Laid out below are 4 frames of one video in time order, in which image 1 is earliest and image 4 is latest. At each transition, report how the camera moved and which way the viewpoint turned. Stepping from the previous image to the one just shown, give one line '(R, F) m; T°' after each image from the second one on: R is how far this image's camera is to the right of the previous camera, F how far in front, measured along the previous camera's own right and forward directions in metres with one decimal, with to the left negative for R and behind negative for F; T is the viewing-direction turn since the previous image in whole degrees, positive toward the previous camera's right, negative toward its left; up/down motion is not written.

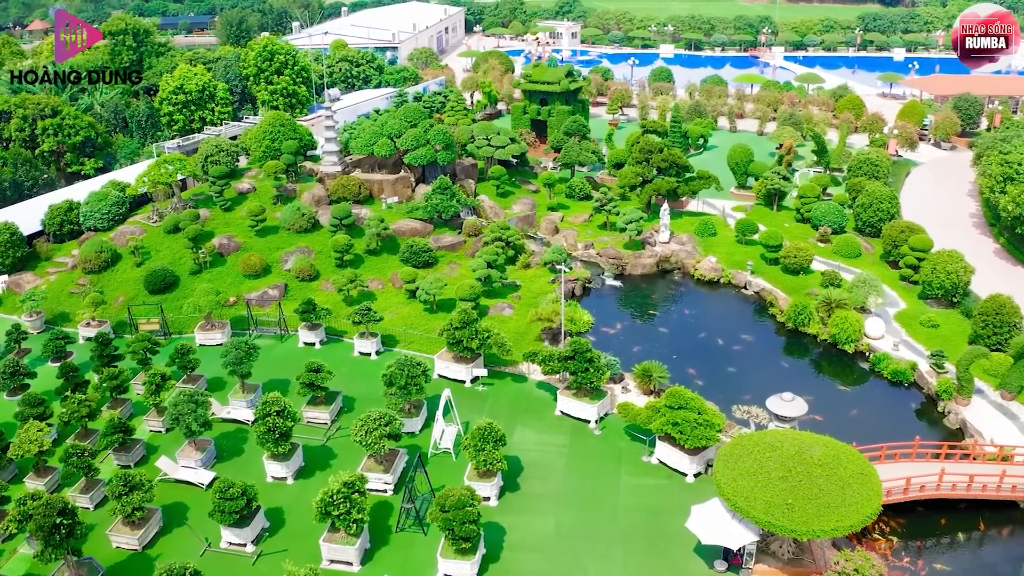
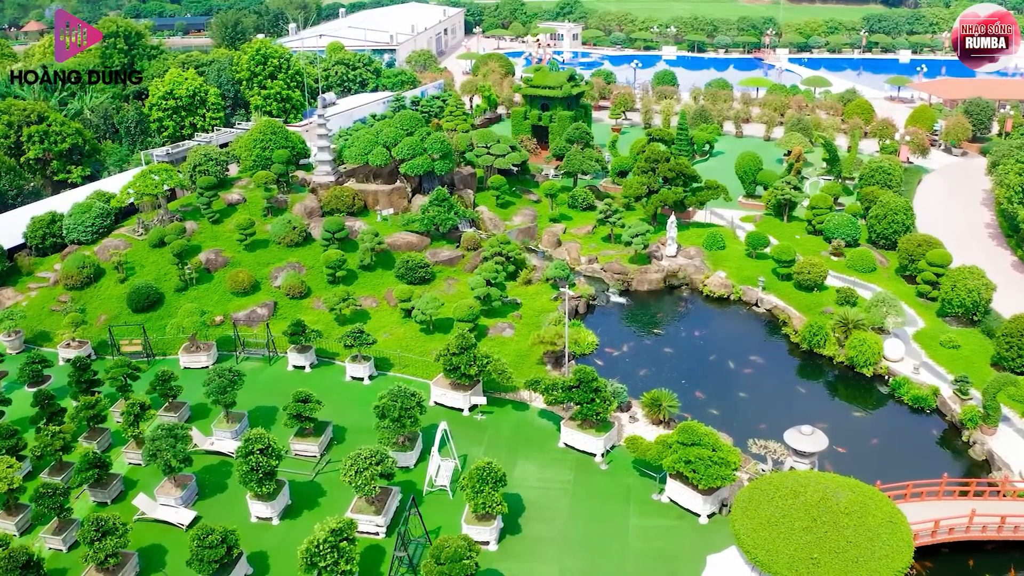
(0.0, +1.6) m; 0°
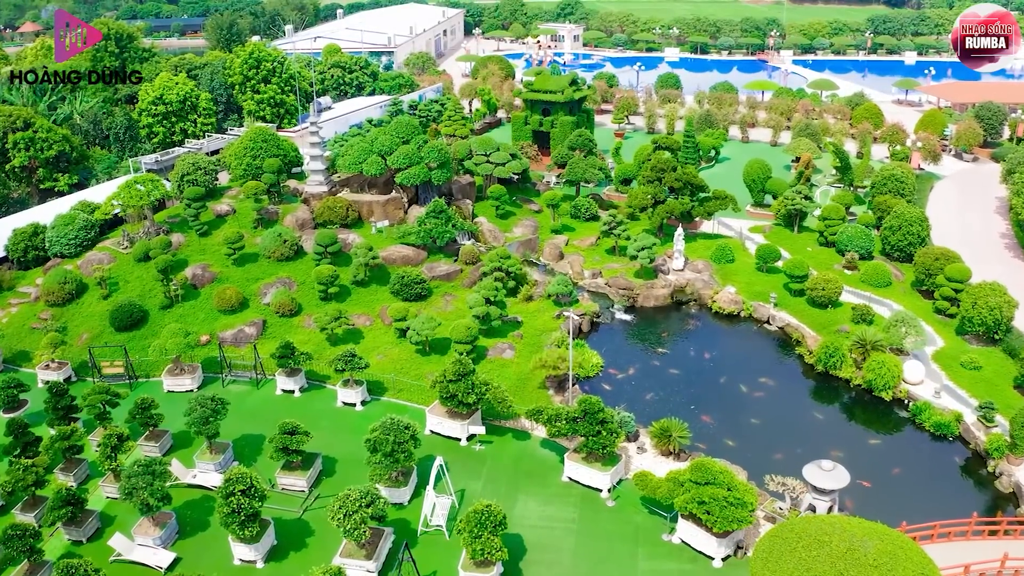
(0.0, +1.5) m; 0°
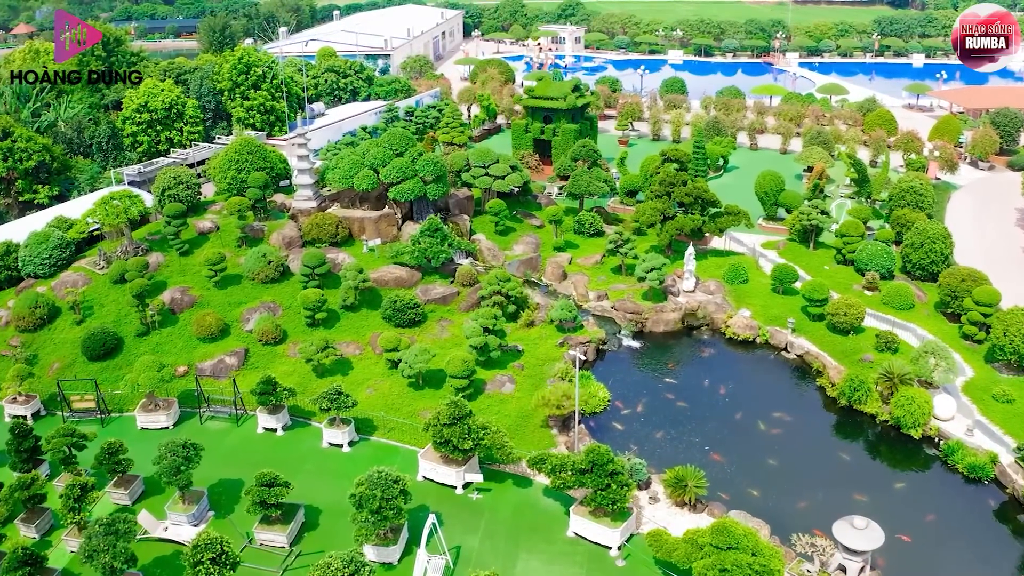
(0.0, +2.1) m; 0°
